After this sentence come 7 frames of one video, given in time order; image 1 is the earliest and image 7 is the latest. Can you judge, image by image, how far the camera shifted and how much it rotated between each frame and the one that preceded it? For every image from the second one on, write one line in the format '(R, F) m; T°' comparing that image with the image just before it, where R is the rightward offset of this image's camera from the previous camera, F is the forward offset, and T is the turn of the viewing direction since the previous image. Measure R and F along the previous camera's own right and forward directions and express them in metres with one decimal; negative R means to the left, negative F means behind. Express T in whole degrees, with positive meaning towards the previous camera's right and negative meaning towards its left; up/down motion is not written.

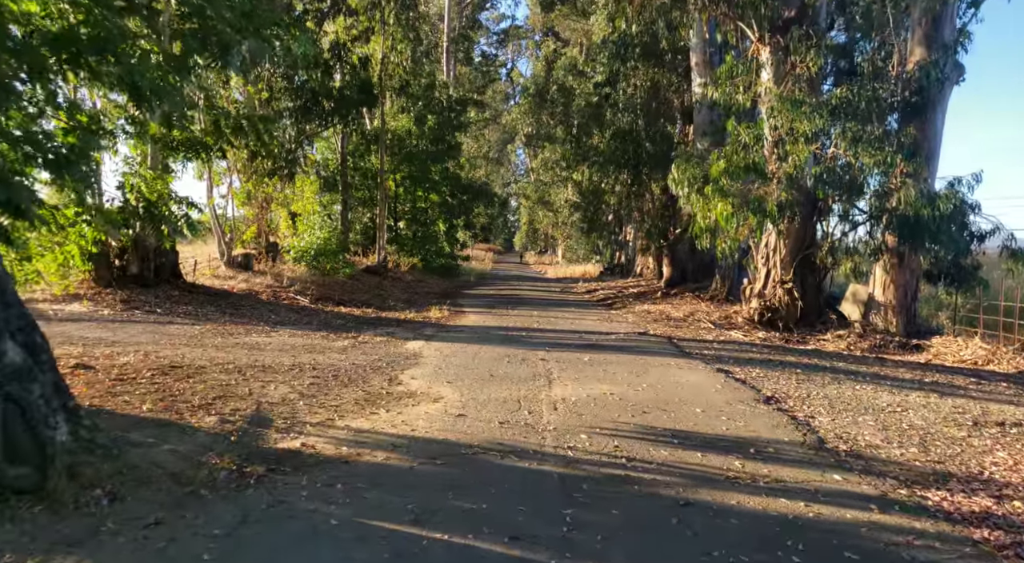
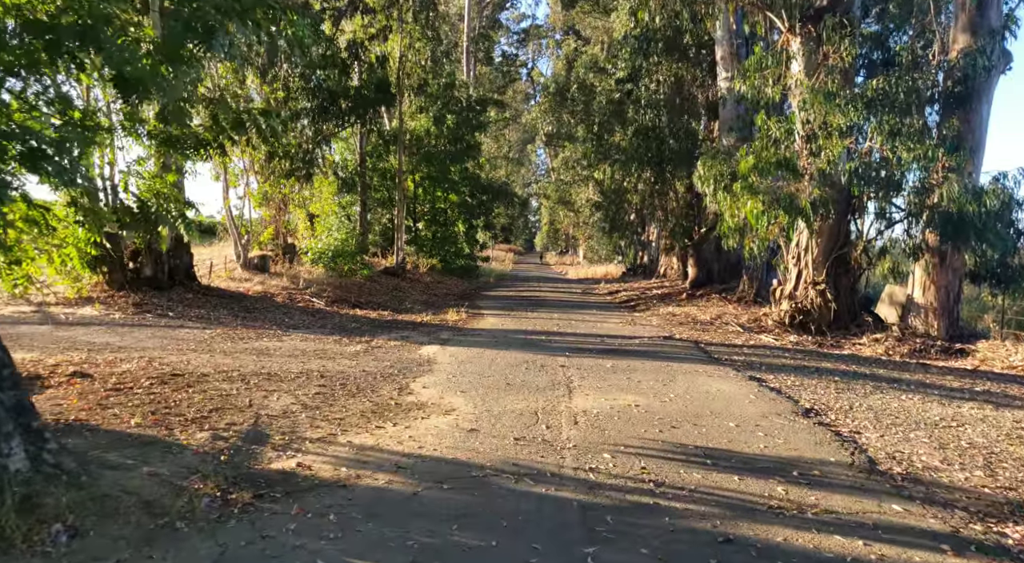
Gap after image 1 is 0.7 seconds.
(0.0, +0.5) m; -2°
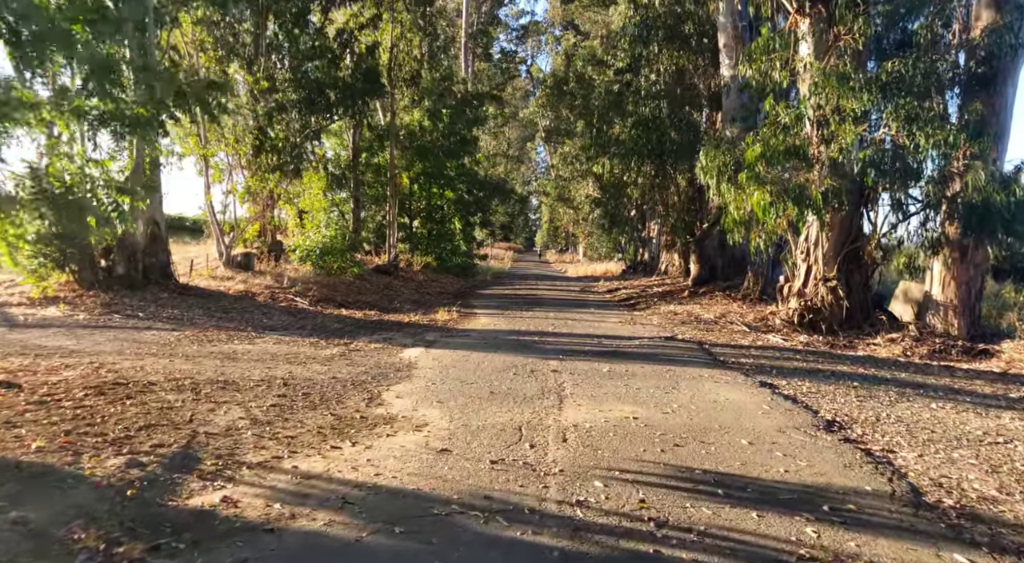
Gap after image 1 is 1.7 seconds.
(+0.2, +0.8) m; 0°
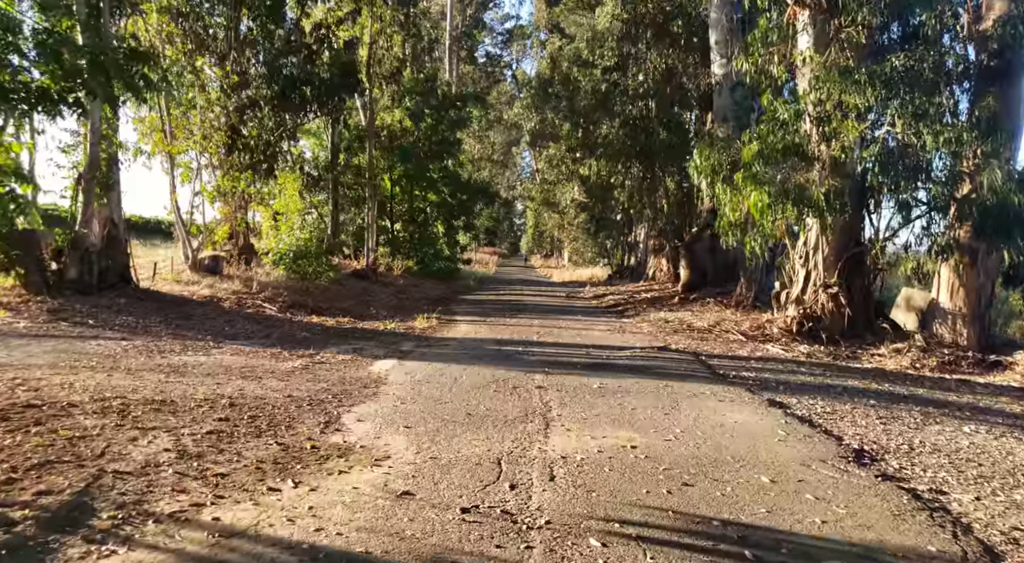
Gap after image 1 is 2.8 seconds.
(0.0, +0.8) m; +1°
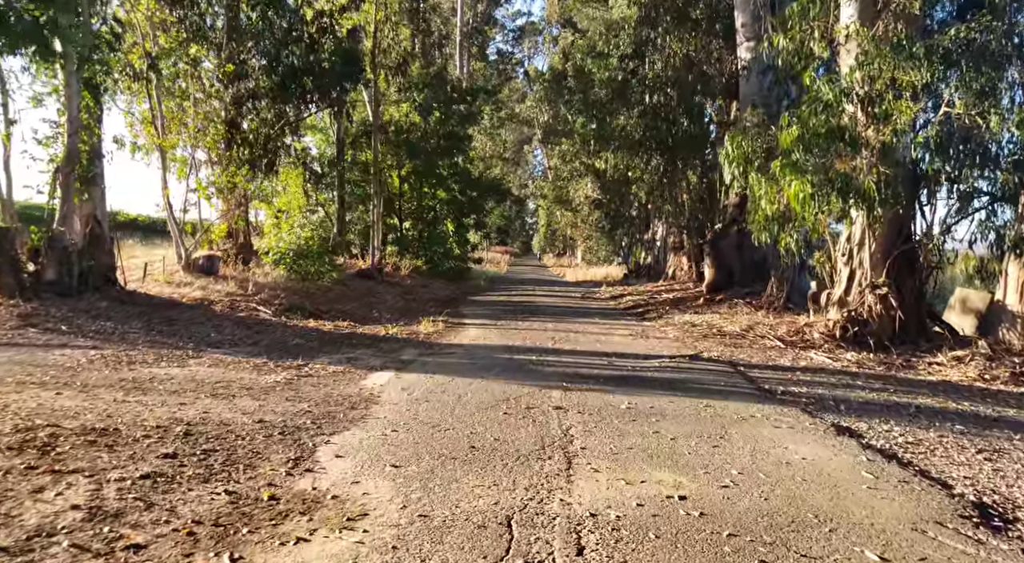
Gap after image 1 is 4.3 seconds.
(0.0, +1.1) m; -1°
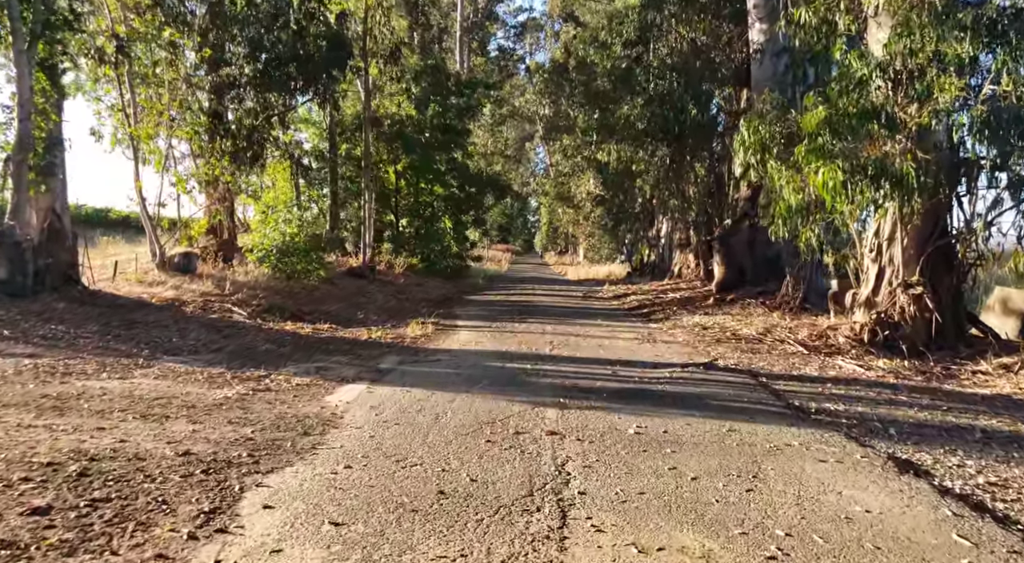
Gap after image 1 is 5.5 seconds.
(+0.1, +1.1) m; 0°
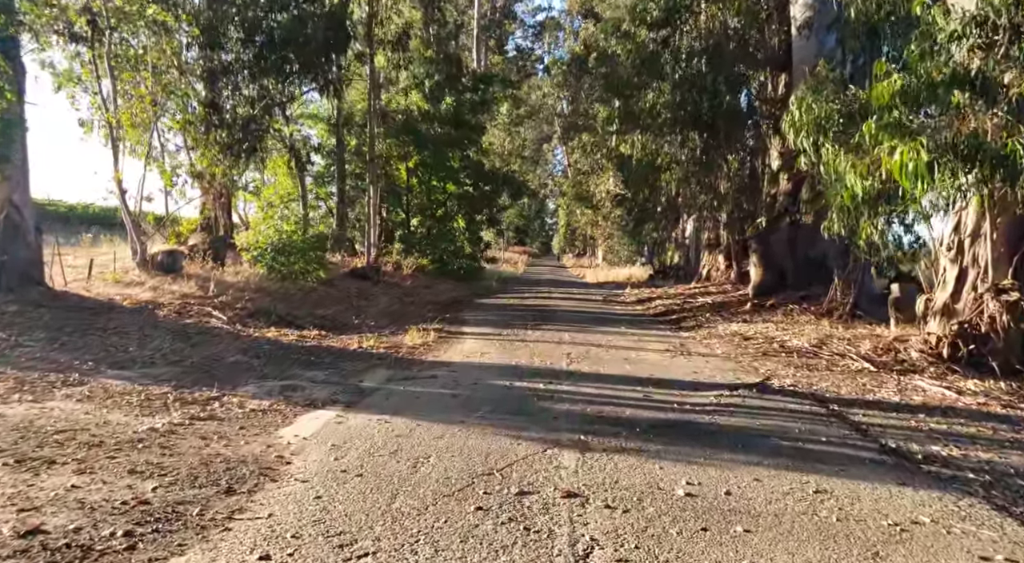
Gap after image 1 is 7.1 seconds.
(+0.1, +1.5) m; -1°
